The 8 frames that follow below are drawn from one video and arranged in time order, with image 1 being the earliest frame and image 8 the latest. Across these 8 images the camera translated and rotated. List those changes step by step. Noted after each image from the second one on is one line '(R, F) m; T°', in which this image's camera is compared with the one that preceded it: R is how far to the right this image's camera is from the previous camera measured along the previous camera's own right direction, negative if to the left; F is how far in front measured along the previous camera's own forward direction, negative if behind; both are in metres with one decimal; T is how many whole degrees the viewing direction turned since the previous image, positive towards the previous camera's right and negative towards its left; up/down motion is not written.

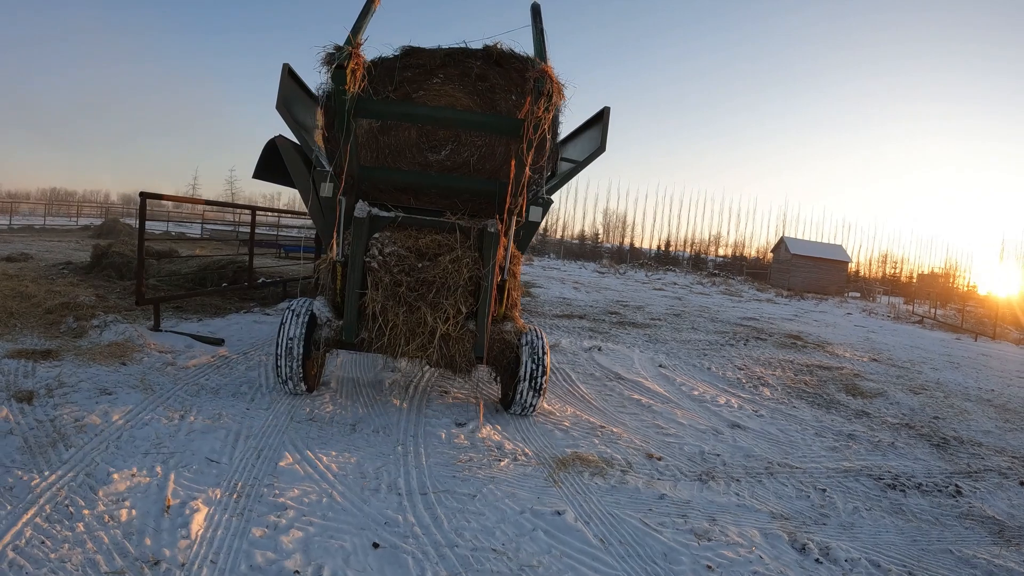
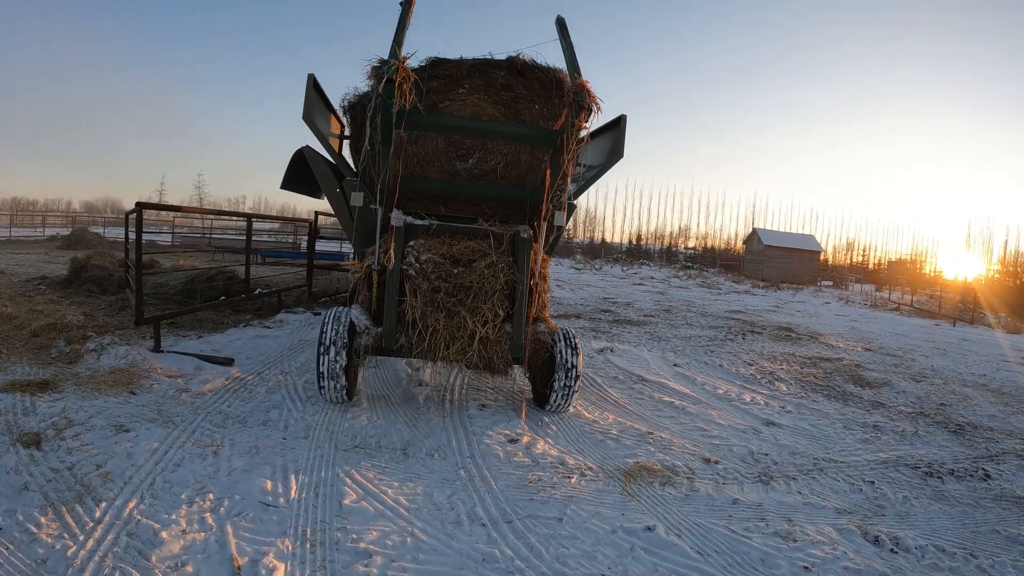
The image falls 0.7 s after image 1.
(-0.8, 0.0) m; +7°
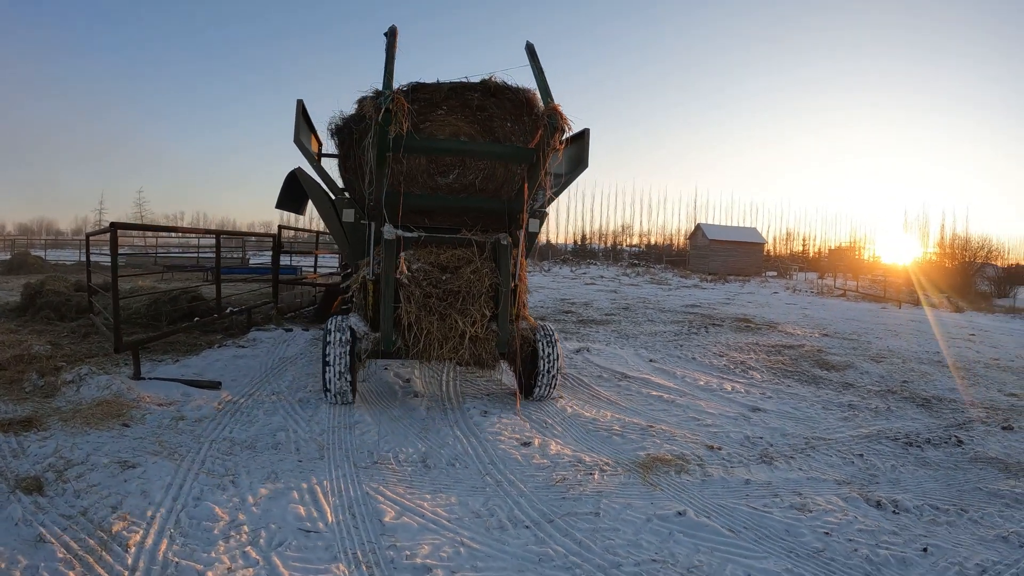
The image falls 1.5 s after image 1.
(-0.7, -0.1) m; +9°
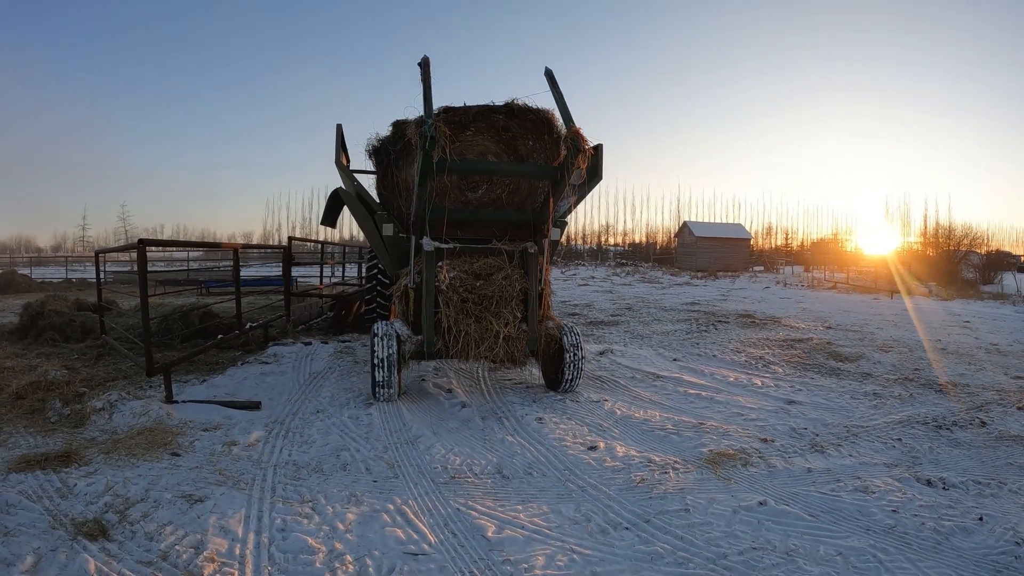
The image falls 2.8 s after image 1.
(-0.9, -0.1) m; +6°
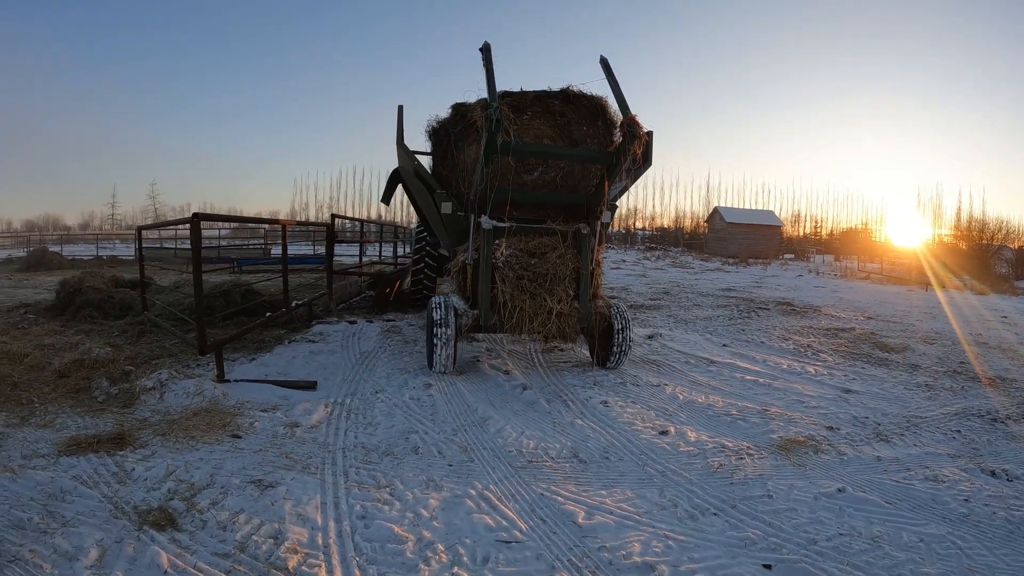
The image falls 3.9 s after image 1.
(-0.7, 0.0) m; +1°
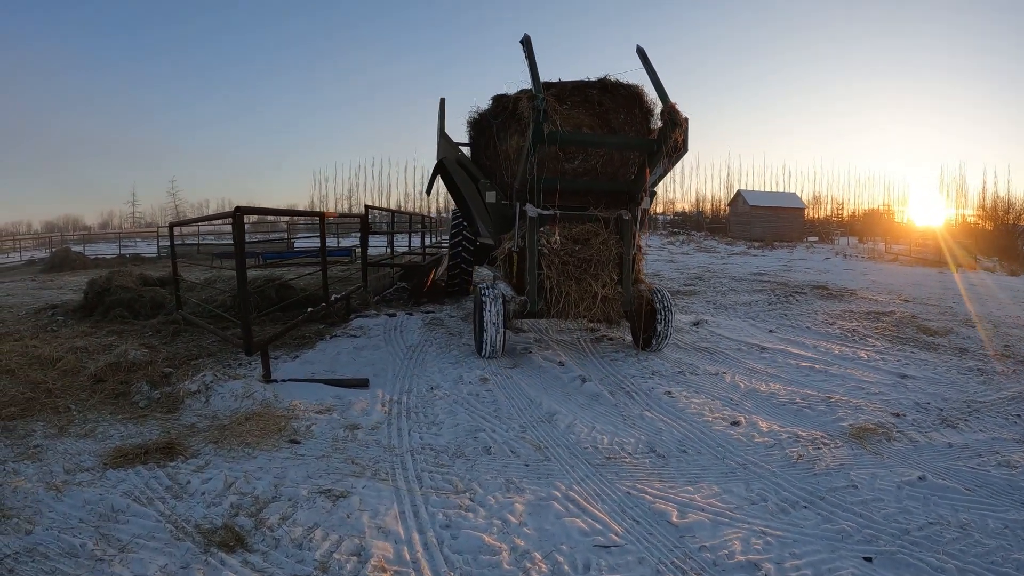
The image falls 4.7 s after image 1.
(-0.6, +0.1) m; +1°
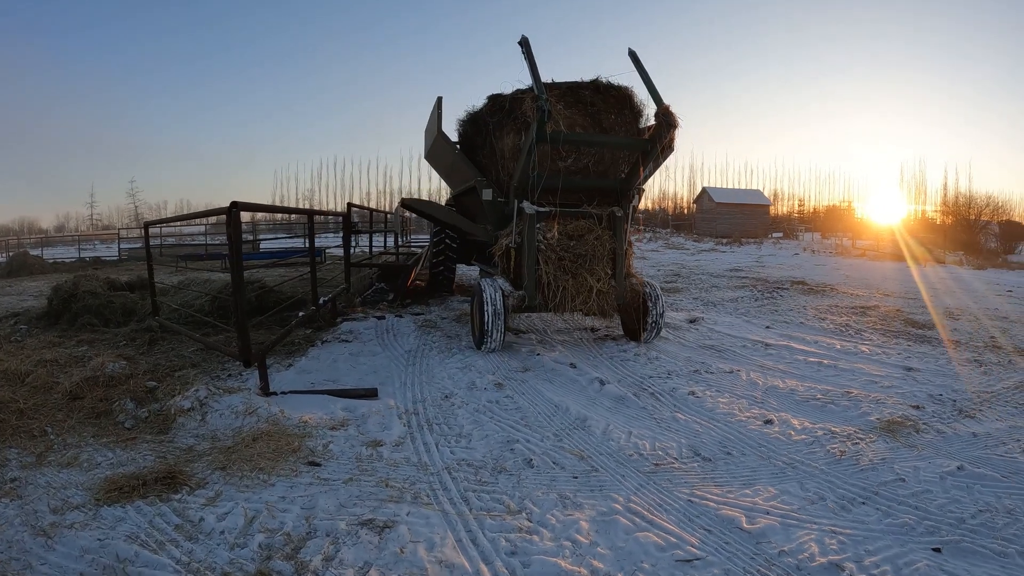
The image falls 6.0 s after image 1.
(-0.8, +0.3) m; +8°
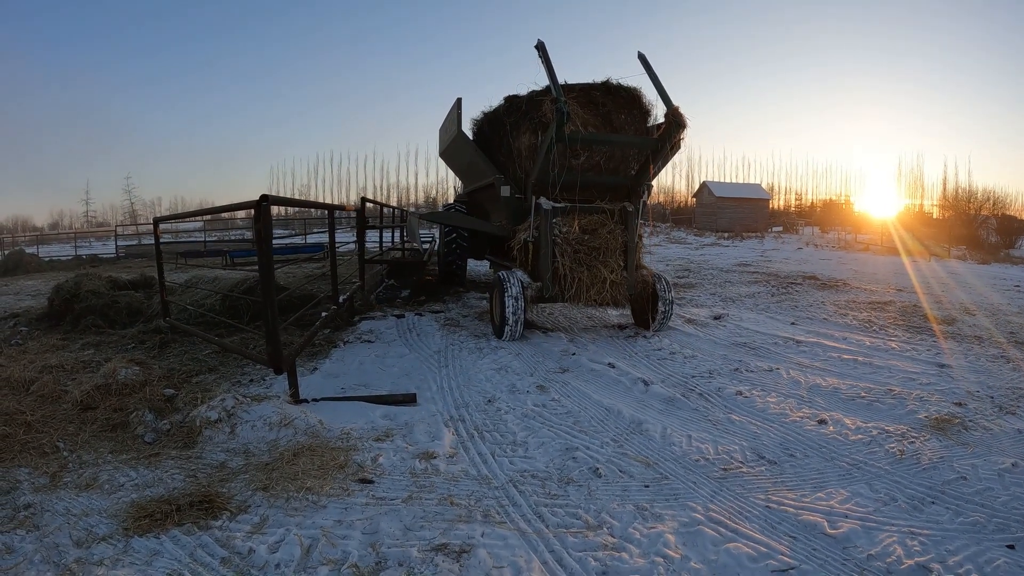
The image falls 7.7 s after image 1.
(-0.7, +0.2) m; +4°
